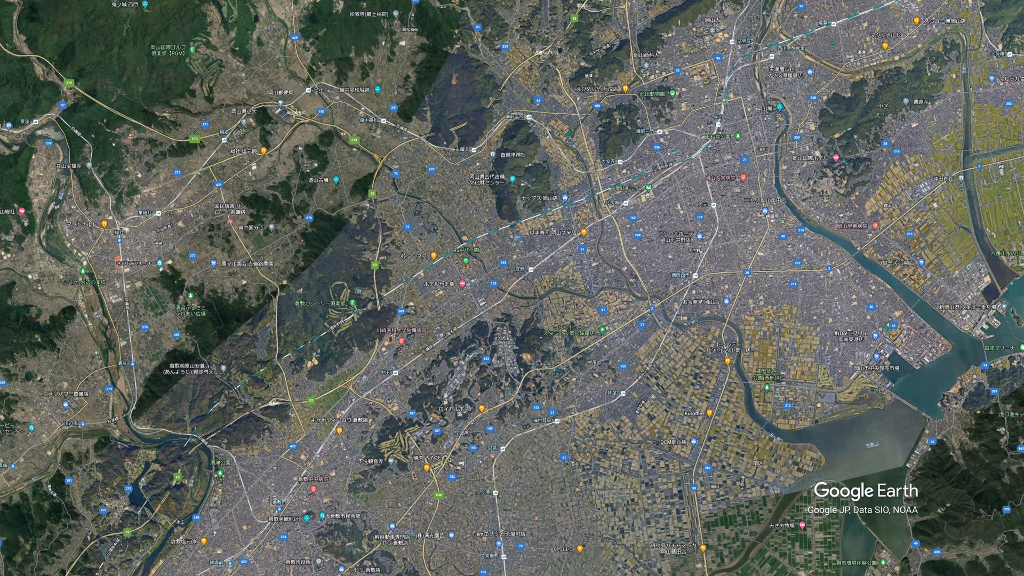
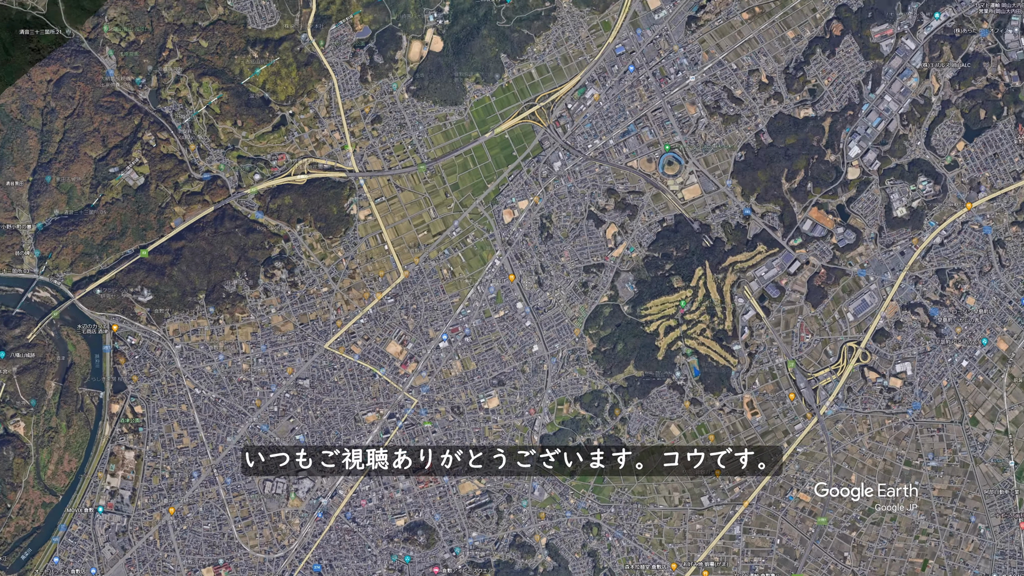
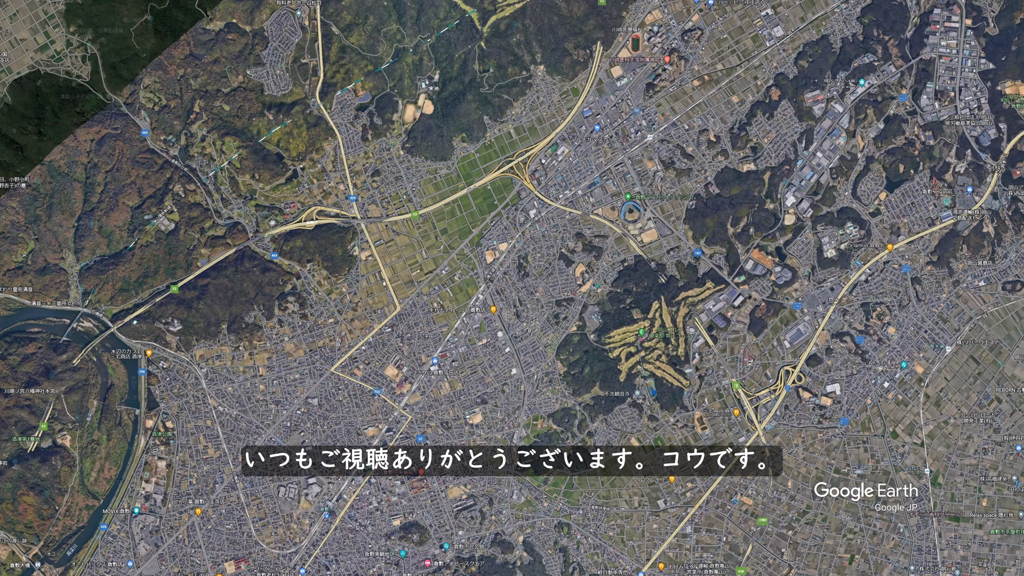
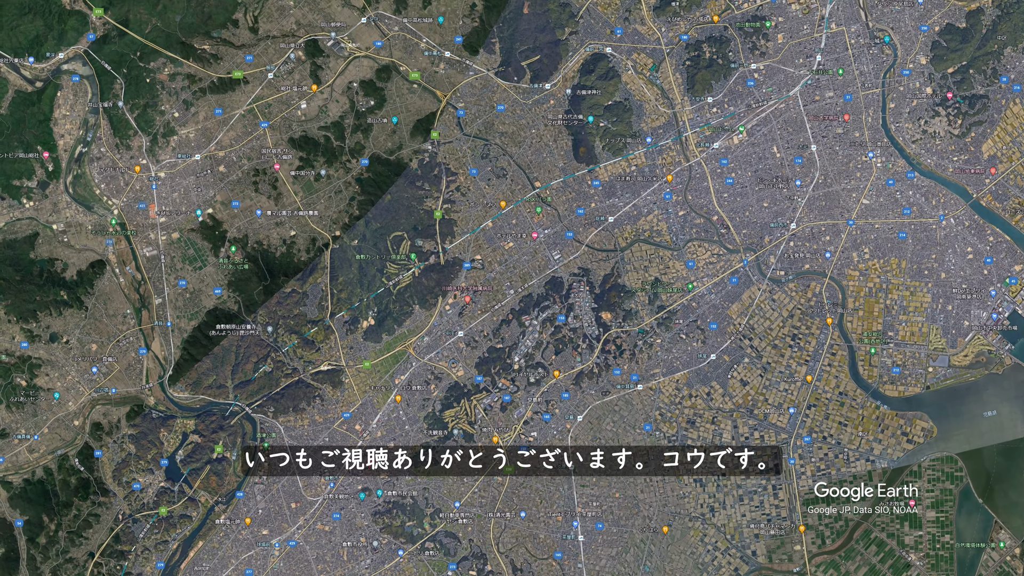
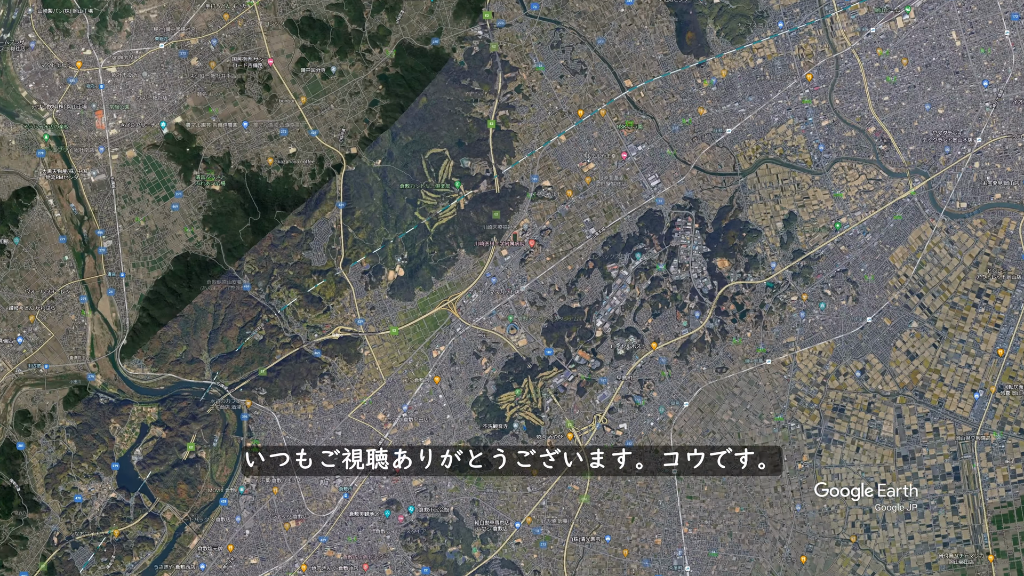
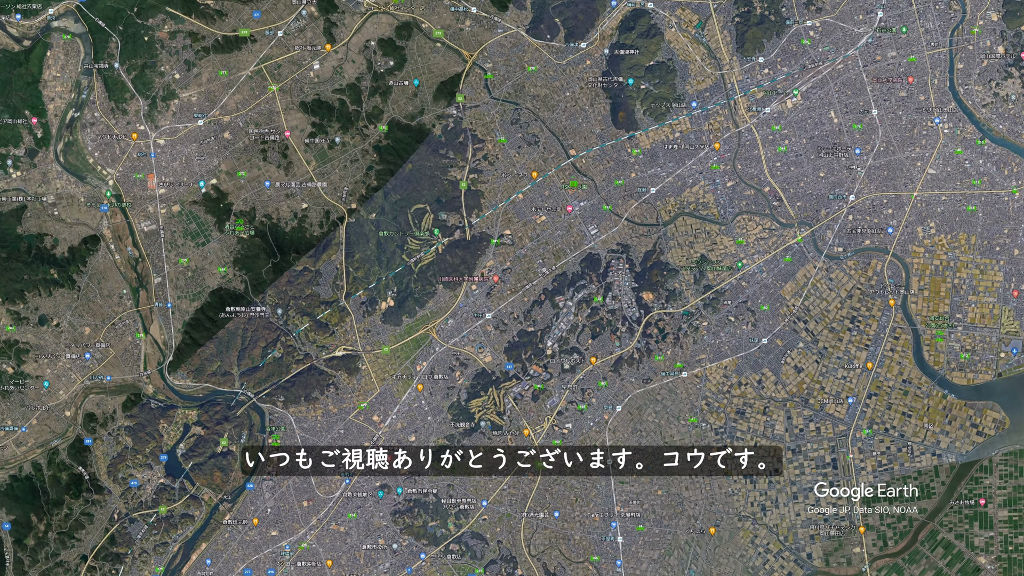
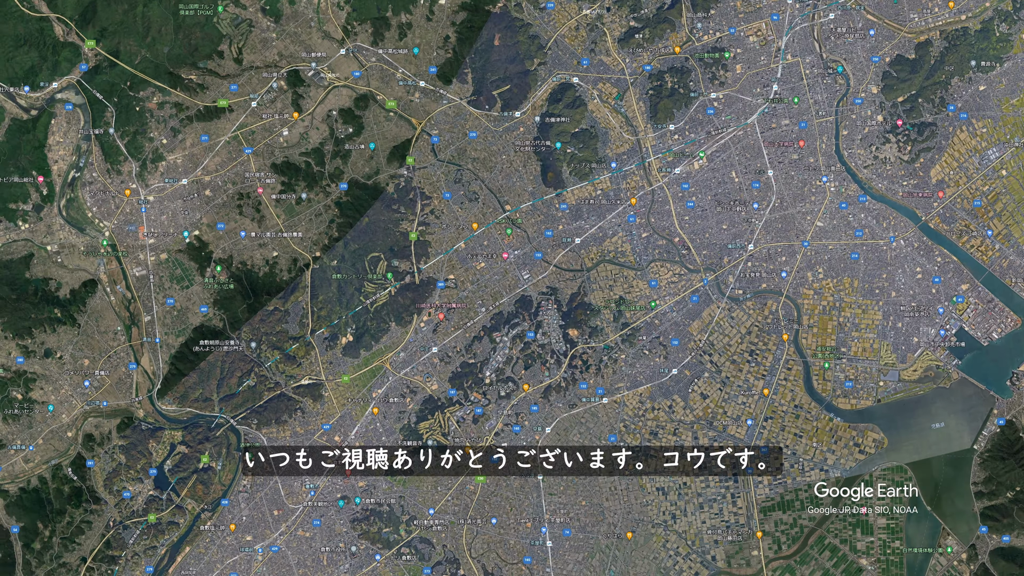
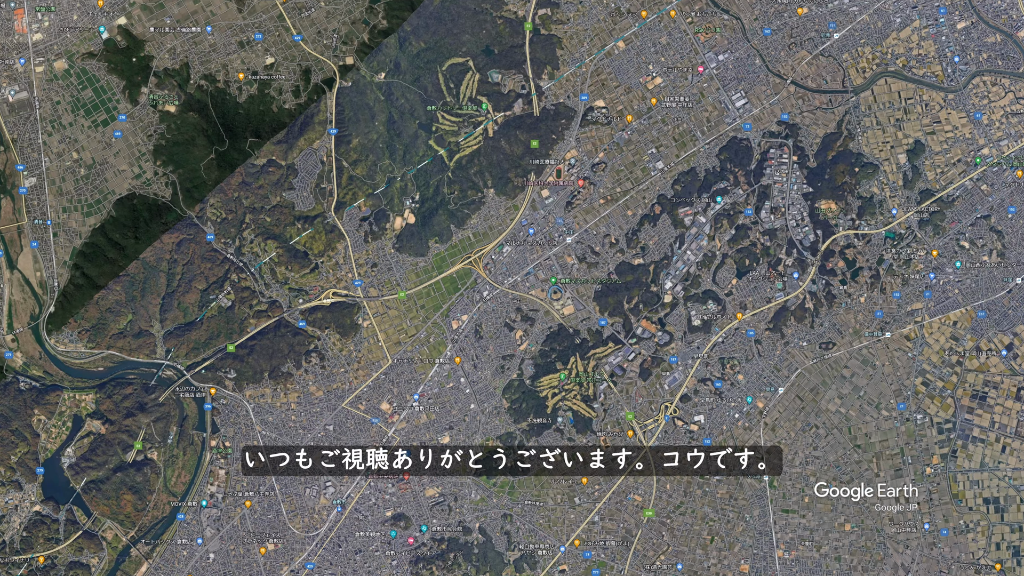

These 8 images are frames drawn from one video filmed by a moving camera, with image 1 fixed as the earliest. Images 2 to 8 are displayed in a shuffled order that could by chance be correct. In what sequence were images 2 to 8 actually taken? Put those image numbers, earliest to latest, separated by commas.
7, 4, 6, 5, 8, 3, 2
